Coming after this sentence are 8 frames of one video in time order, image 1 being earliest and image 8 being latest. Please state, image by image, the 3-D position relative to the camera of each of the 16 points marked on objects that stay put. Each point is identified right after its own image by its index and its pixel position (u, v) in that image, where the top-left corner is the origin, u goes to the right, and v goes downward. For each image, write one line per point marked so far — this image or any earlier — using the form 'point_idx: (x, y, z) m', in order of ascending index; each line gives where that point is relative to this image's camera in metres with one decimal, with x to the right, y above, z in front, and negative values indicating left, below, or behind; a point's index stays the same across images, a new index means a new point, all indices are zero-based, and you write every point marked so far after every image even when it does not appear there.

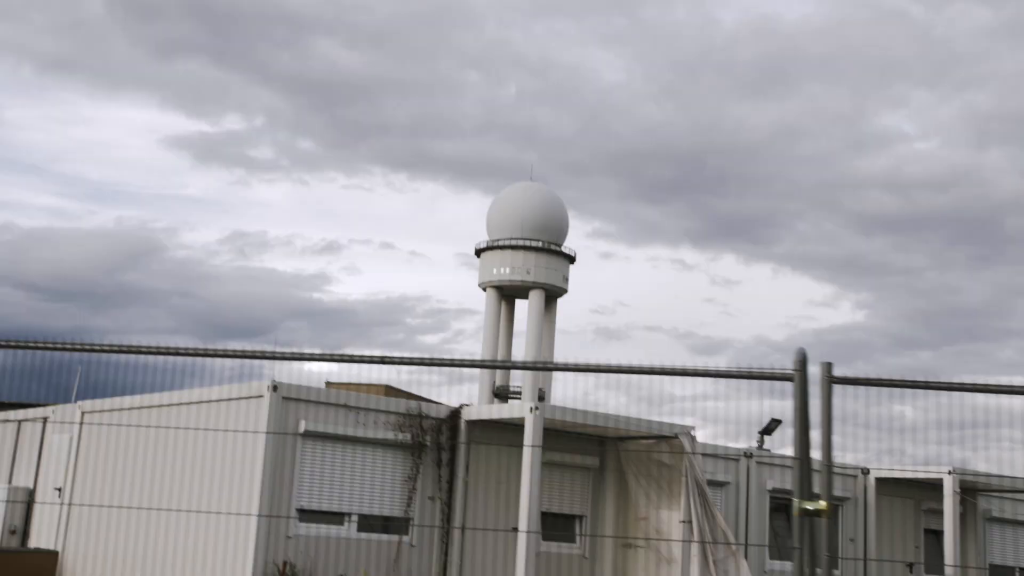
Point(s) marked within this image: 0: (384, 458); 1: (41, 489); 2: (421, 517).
0: (-1.8, -2.4, +15.0) m
1: (-8.7, -3.7, +19.5) m
2: (-1.3, -3.3, +15.2) m
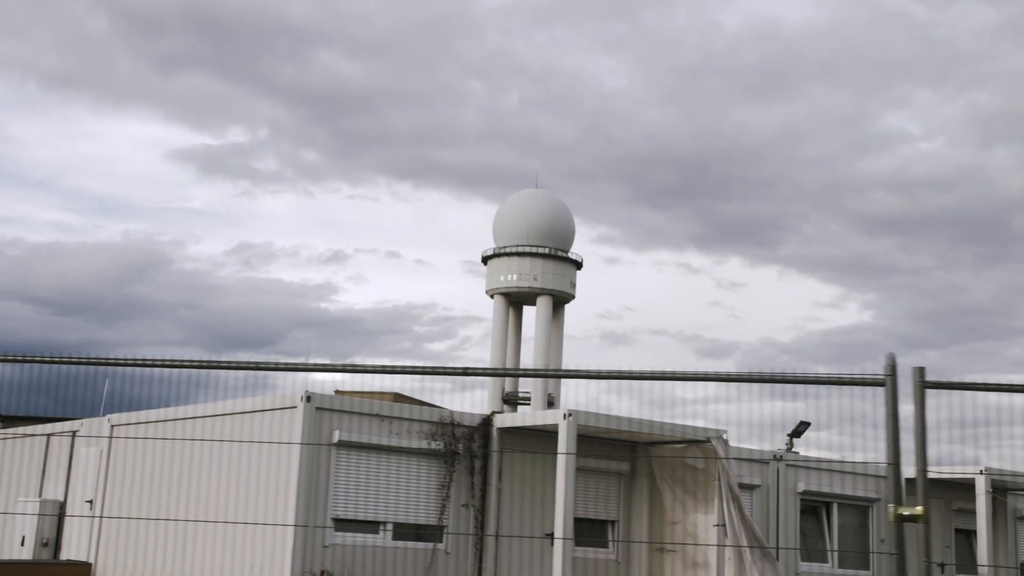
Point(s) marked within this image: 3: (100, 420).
0: (-1.3, -2.6, +15.1) m
1: (-8.2, -4.0, +19.6) m
2: (-0.8, -3.4, +15.2) m
3: (-7.6, -2.5, +19.6) m
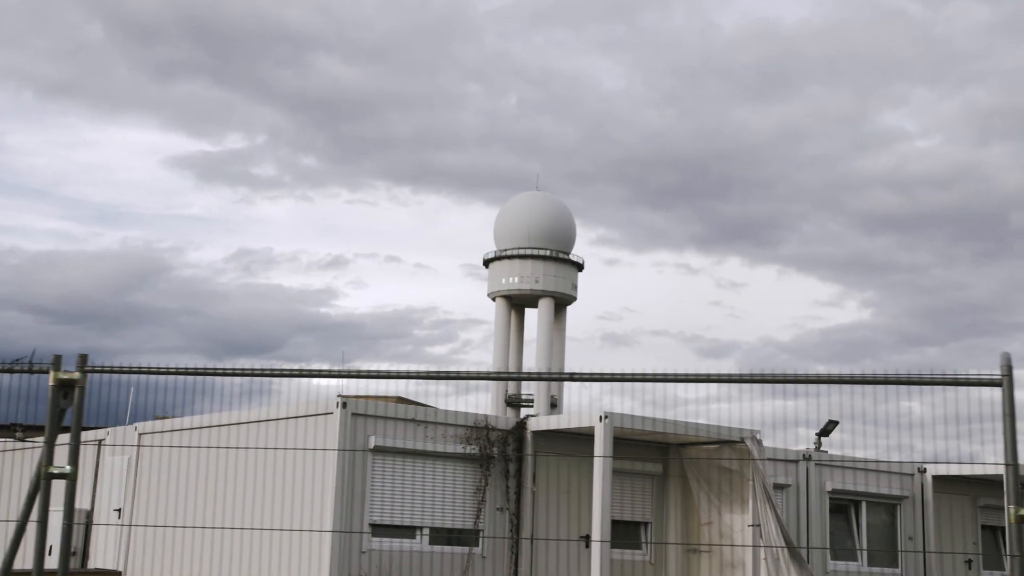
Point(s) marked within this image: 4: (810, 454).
0: (-0.8, -2.6, +15.1) m
1: (-7.7, -4.1, +19.6) m
2: (-0.3, -3.5, +15.2) m
3: (-7.1, -2.6, +19.6) m
4: (+5.1, -2.8, +17.9) m
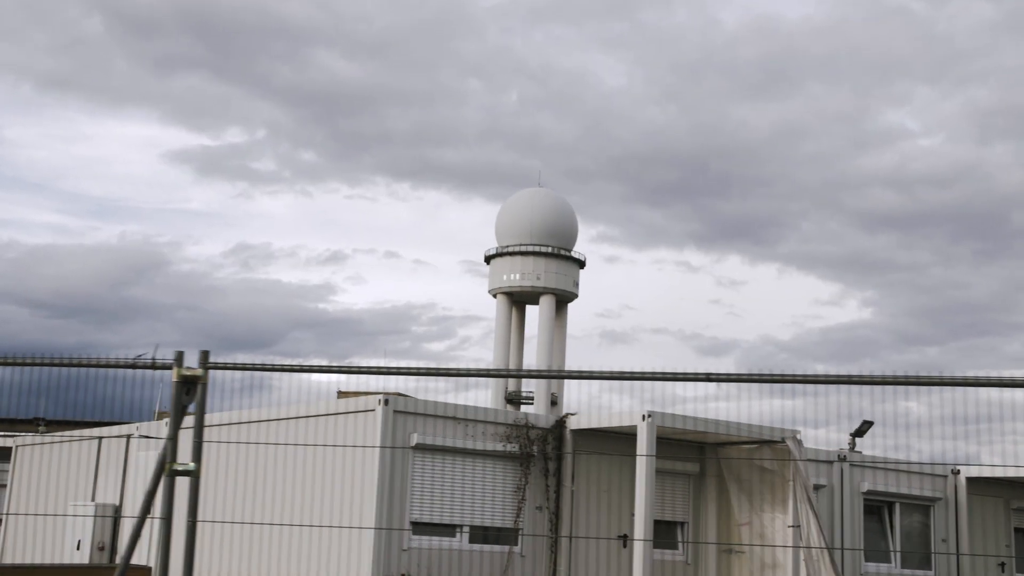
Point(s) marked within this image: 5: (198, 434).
0: (-0.2, -2.6, +15.0) m
1: (-7.1, -4.0, +19.5) m
2: (+0.3, -3.4, +15.1) m
3: (-6.6, -2.5, +19.5) m
4: (+5.6, -2.8, +17.8) m
5: (-1.4, -0.7, +4.9) m
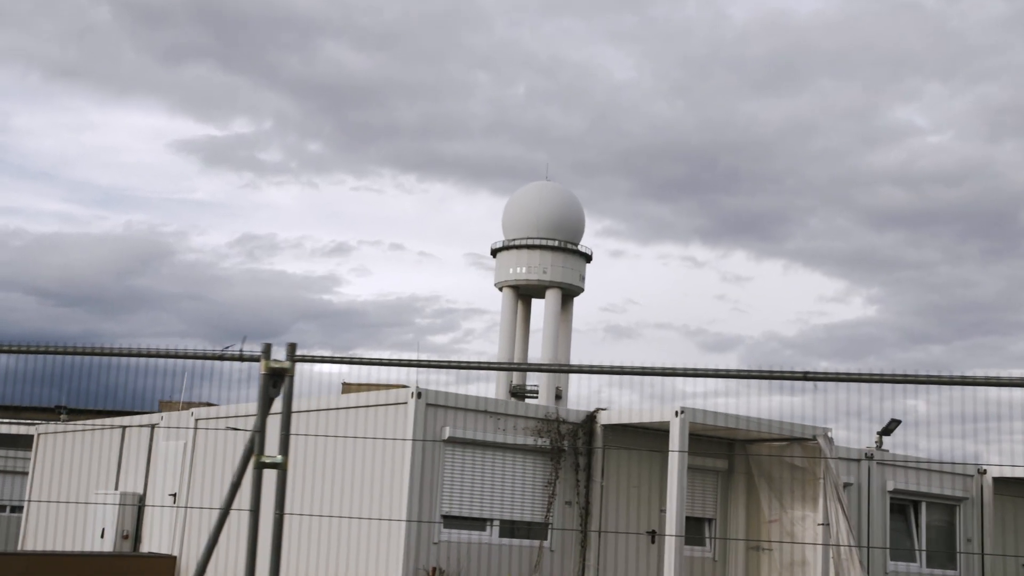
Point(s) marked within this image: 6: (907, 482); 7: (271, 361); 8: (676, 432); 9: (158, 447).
0: (+0.2, -2.5, +15.0) m
1: (-6.7, -3.8, +19.5) m
2: (+0.7, -3.4, +15.1) m
3: (-6.1, -2.3, +19.5) m
4: (+6.1, -2.8, +17.8) m
5: (-1.0, -0.7, +4.9) m
6: (+6.9, -3.4, +18.5) m
7: (-1.1, -0.3, +5.0) m
8: (+2.3, -2.0, +14.4) m
9: (-6.7, -3.0, +19.8) m
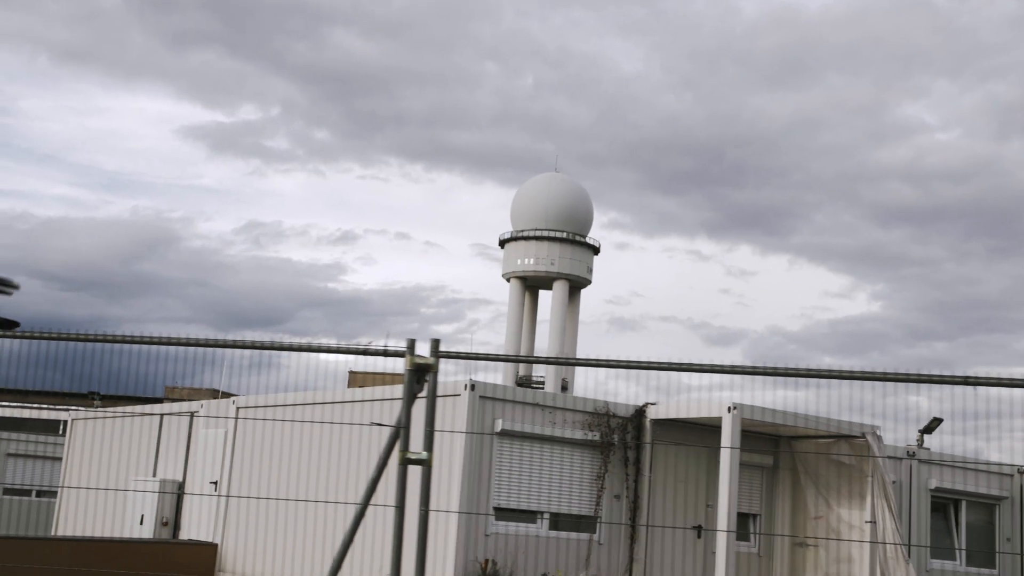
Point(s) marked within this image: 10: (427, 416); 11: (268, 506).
0: (+0.9, -2.4, +15.0) m
1: (-5.9, -3.6, +19.6) m
2: (+1.4, -3.3, +15.1) m
3: (-5.4, -2.1, +19.6) m
4: (+6.8, -2.8, +17.8) m
5: (-0.4, -0.6, +4.9) m
6: (+7.7, -3.4, +18.5) m
7: (-0.4, -0.3, +5.0) m
8: (+3.0, -1.9, +14.4) m
9: (-5.9, -2.8, +19.9) m
10: (-0.4, -0.6, +4.9) m
11: (-4.3, -3.7, +18.0) m
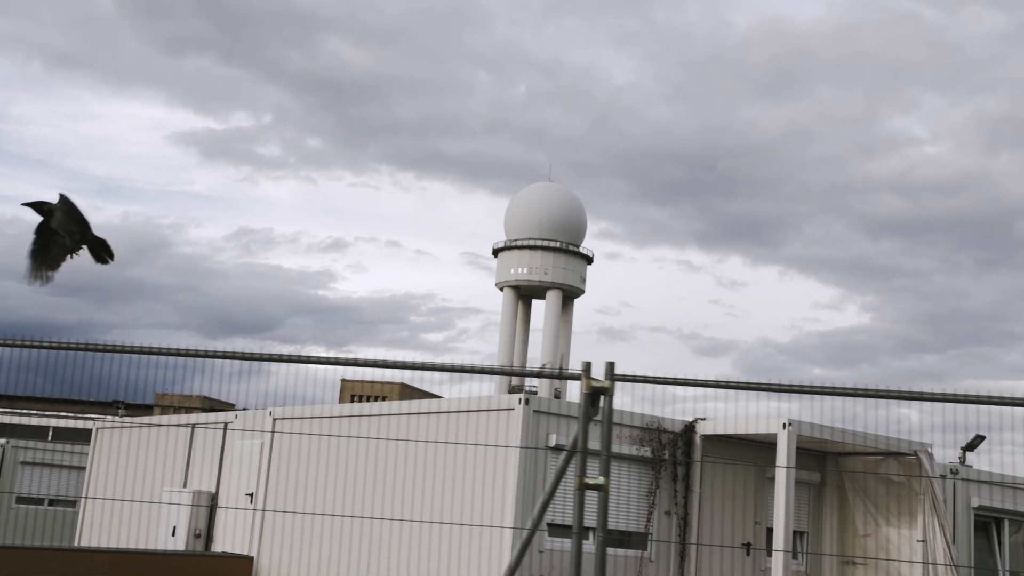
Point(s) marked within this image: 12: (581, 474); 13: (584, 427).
0: (+1.6, -2.6, +14.9) m
1: (-5.3, -3.8, +19.4) m
2: (+2.1, -3.5, +15.0) m
3: (-4.7, -2.3, +19.4) m
4: (+7.5, -3.0, +17.7) m
5: (+0.4, -0.7, +4.8) m
6: (+8.3, -3.7, +18.4) m
7: (+0.4, -0.4, +4.8) m
8: (+3.7, -2.1, +14.3) m
9: (-5.3, -3.0, +19.7) m
10: (+0.4, -0.7, +4.8) m
11: (-3.6, -3.9, +17.9) m
12: (+0.3, -0.8, +4.8) m
13: (+0.3, -0.6, +4.8) m
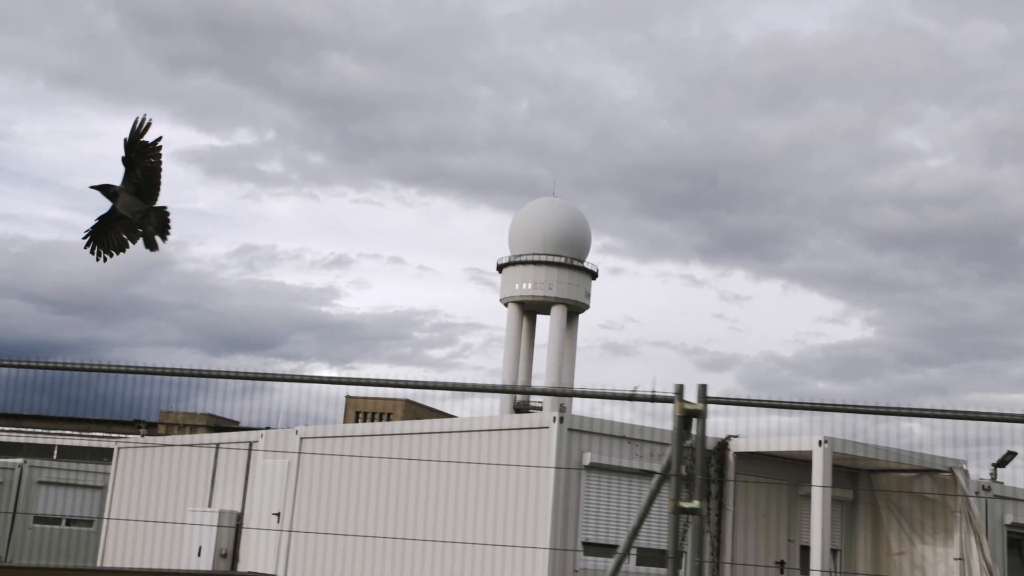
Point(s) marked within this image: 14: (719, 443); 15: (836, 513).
0: (+2.1, -2.9, +14.8) m
1: (-4.8, -4.2, +19.3) m
2: (+2.6, -3.7, +14.9) m
3: (-4.2, -2.7, +19.4) m
4: (+8.0, -3.3, +17.6) m
5: (+0.8, -0.8, +4.7) m
6: (+8.8, -3.9, +18.3) m
7: (+0.8, -0.5, +4.8) m
8: (+4.2, -2.4, +14.2) m
9: (-4.8, -3.3, +19.7) m
10: (+0.8, -0.8, +4.7) m
11: (-3.1, -4.2, +17.8) m
12: (+0.7, -0.9, +4.7) m
13: (+0.7, -0.7, +4.8) m
14: (+3.0, -2.3, +15.5) m
15: (+4.9, -3.5, +16.2) m
